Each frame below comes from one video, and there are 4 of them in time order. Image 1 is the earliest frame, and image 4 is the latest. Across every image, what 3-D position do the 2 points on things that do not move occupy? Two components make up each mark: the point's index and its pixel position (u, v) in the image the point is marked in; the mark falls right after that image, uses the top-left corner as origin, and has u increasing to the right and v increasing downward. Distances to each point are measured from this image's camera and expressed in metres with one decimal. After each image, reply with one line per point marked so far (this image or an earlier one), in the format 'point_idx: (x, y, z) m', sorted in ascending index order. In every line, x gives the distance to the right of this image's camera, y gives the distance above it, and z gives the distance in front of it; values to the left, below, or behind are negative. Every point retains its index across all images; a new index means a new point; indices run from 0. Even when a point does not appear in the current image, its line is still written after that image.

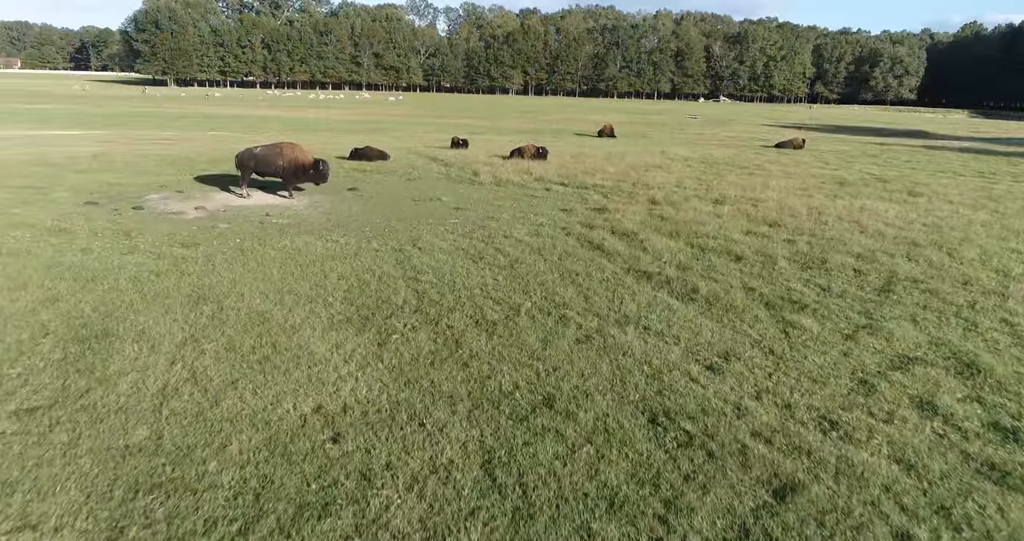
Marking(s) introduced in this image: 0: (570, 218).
0: (+0.7, +0.6, +9.6) m
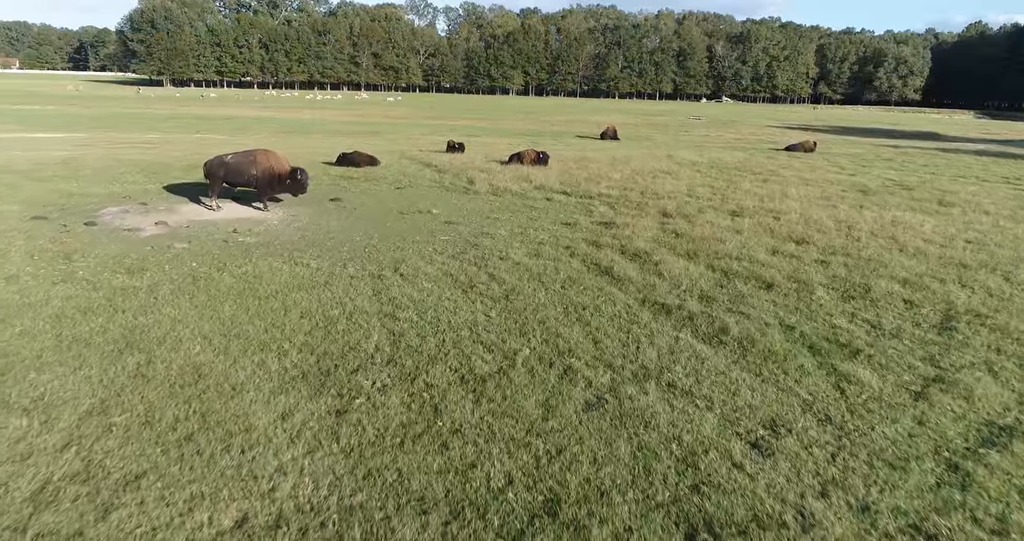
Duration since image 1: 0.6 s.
0: (+0.7, +0.4, +8.6) m
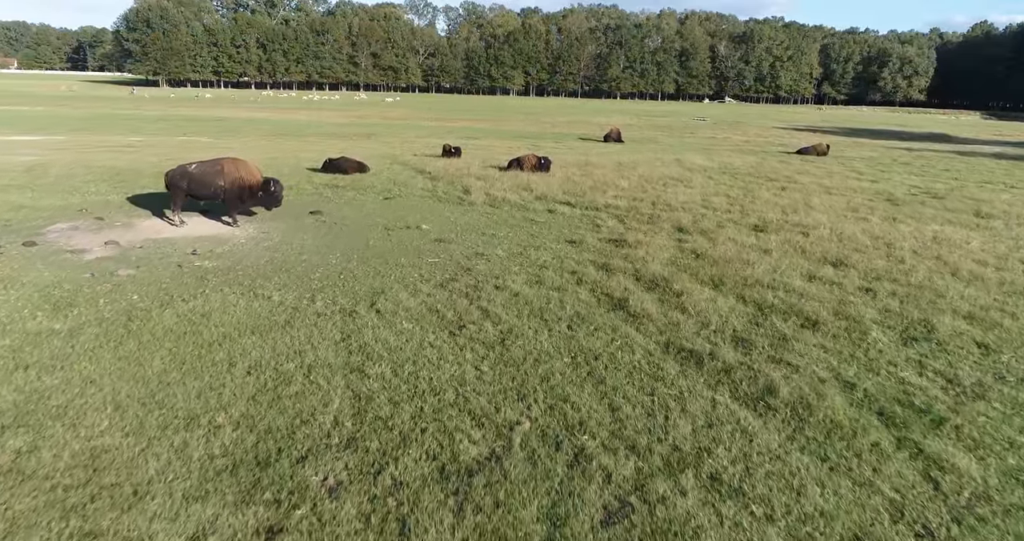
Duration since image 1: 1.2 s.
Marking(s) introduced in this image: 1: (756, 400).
0: (+0.7, +0.2, +7.6) m
1: (+1.3, -0.7, +4.1) m
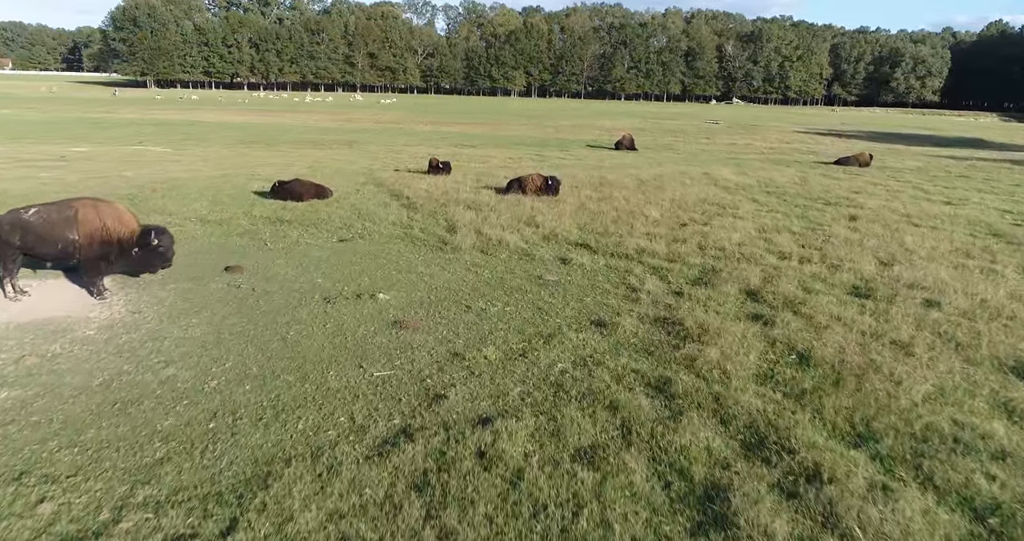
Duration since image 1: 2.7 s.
0: (+0.7, -0.5, +4.8) m
1: (+1.3, -1.4, +1.4) m
